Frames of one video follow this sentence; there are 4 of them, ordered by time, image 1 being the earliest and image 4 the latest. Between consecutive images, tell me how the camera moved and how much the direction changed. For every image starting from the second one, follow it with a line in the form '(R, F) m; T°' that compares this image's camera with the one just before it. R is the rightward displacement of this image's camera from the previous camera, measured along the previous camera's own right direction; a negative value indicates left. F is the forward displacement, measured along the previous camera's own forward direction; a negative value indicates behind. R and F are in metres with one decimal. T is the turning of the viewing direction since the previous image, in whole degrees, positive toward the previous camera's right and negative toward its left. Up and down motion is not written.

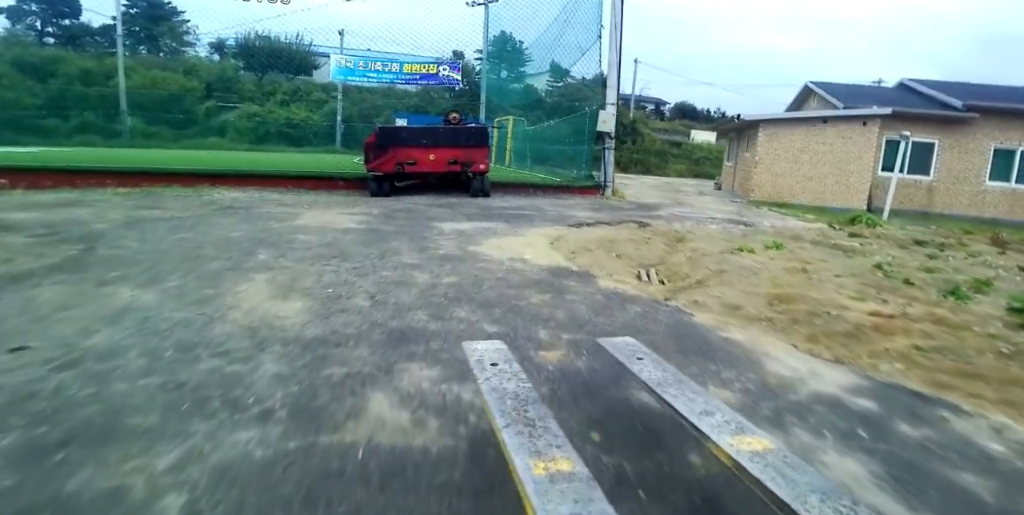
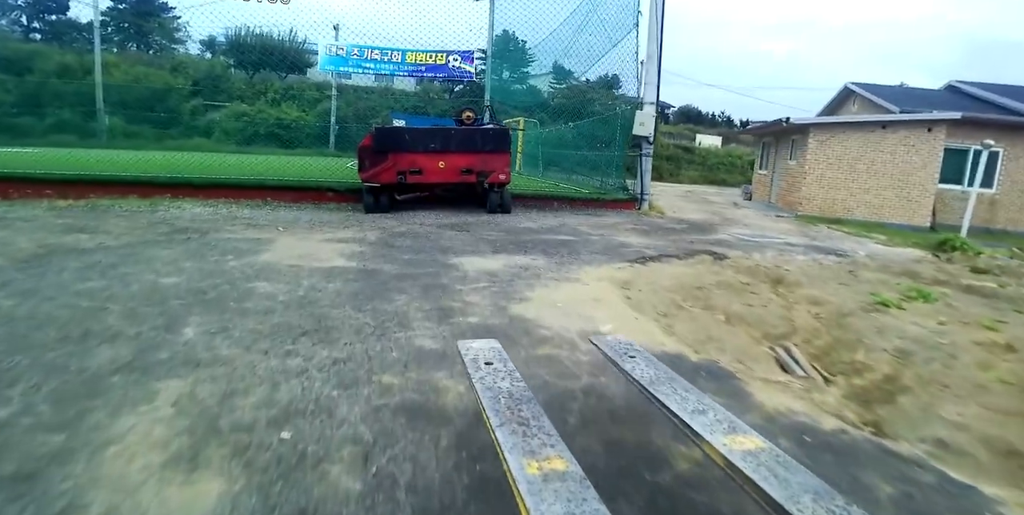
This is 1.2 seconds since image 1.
(-0.5, +2.1) m; 0°
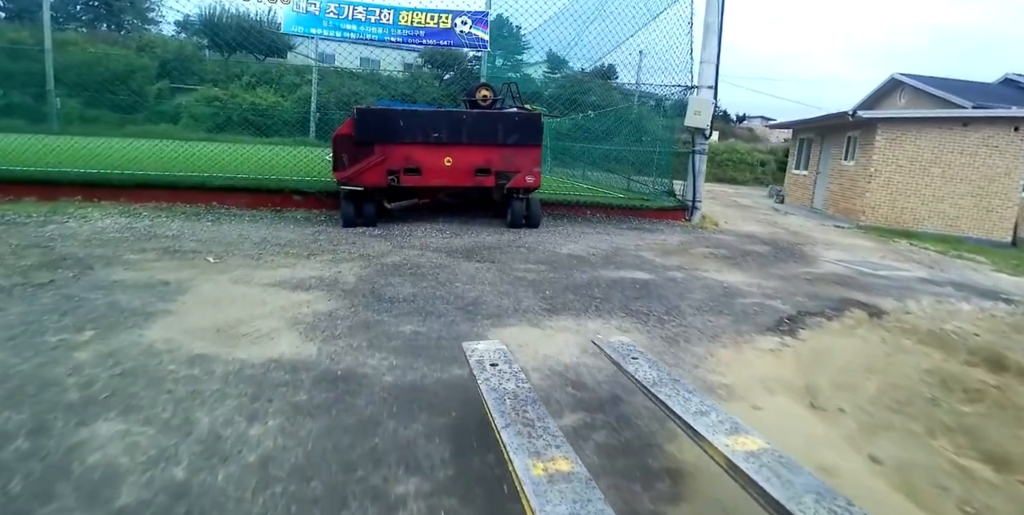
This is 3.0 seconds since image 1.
(-0.5, +2.4) m; +2°
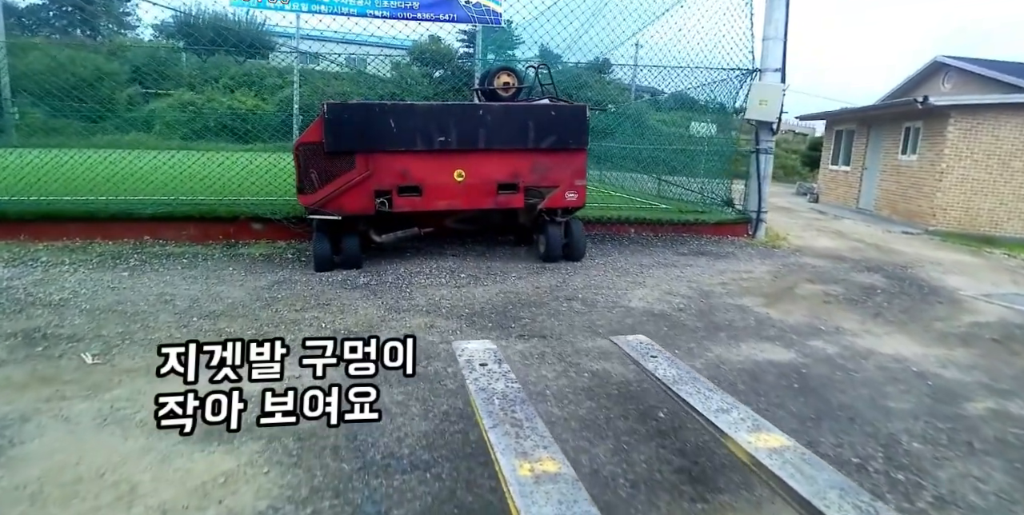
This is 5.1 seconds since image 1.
(-0.4, +1.8) m; +1°
